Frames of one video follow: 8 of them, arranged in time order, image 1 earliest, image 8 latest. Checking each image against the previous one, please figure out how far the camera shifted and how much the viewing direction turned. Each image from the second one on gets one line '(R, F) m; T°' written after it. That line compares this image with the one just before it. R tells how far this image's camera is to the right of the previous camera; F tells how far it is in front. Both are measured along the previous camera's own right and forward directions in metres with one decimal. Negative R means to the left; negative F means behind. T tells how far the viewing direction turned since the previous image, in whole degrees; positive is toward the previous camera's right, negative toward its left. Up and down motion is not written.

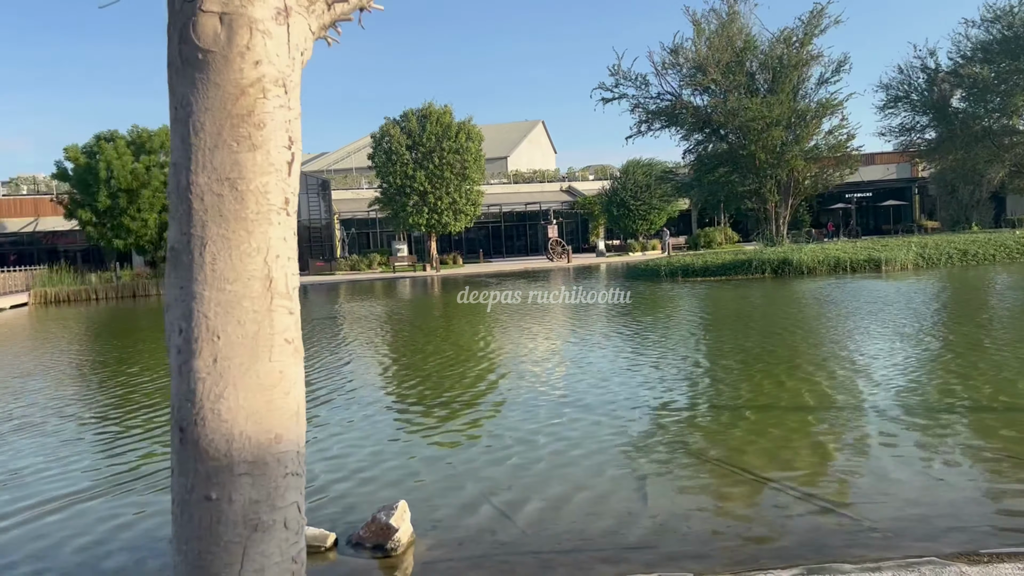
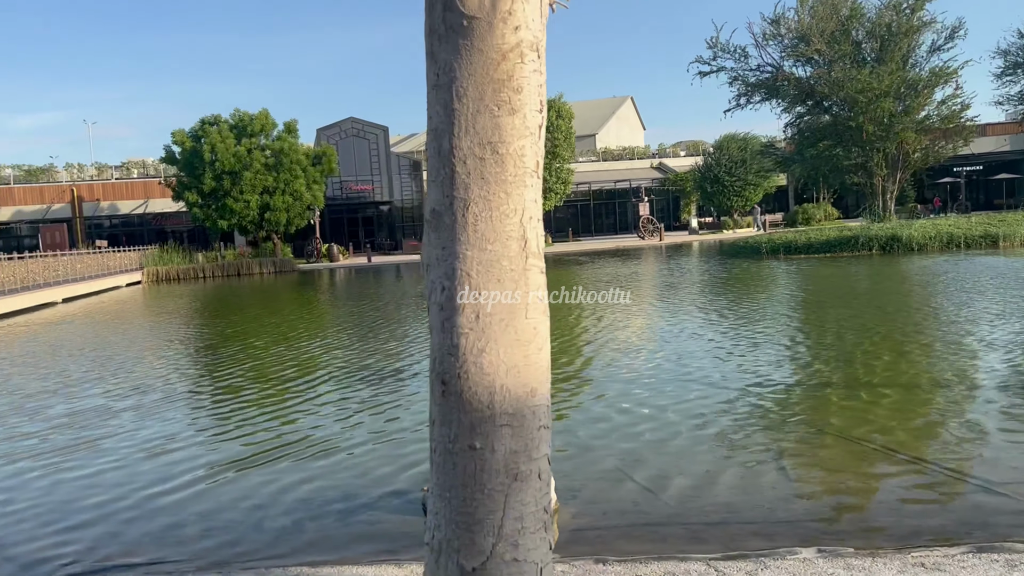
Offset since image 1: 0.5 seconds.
(-0.4, -0.1) m; -6°
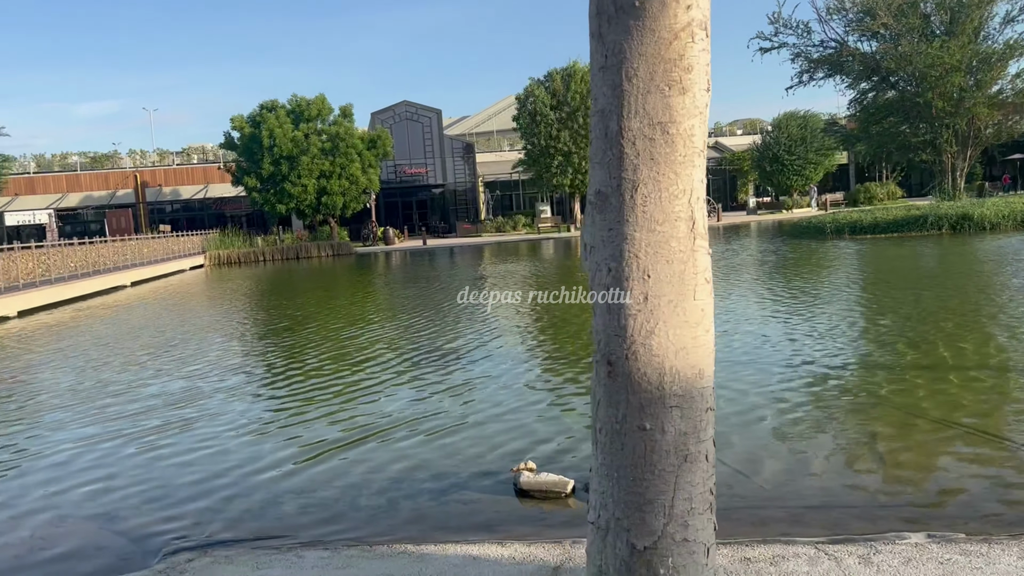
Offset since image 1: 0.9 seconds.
(-0.3, 0.0) m; -3°
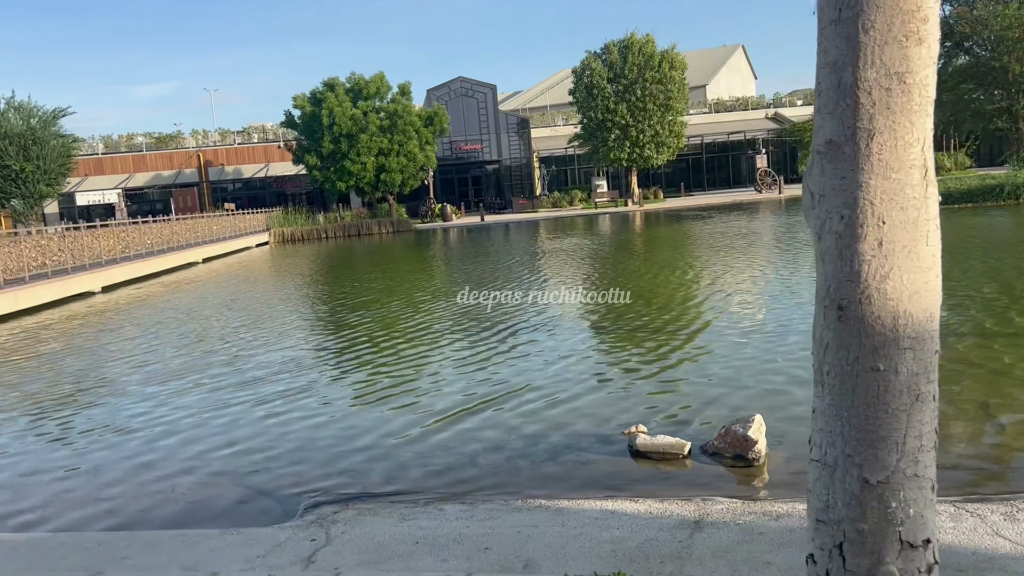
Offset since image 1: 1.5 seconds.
(-0.4, -0.1) m; -3°
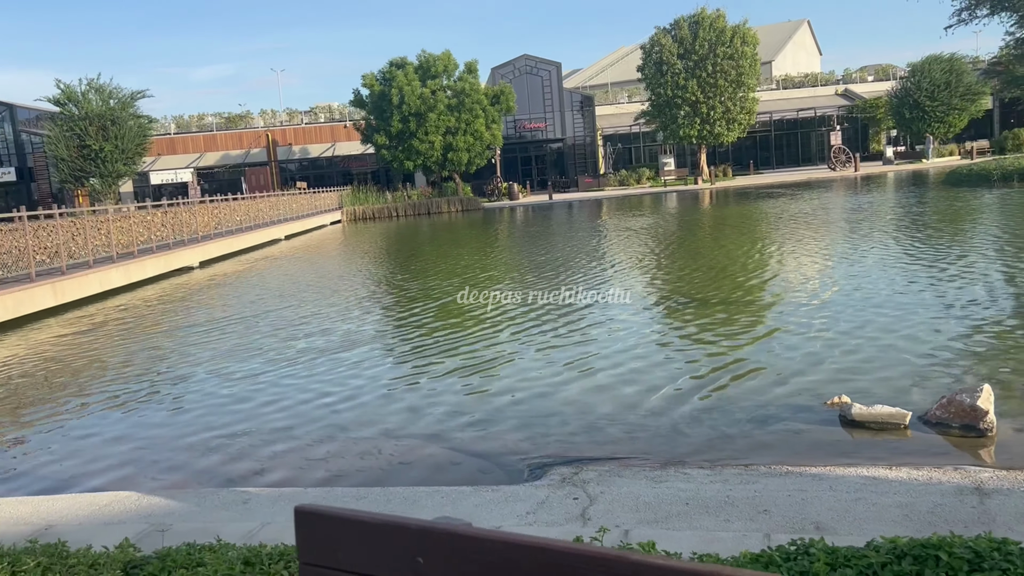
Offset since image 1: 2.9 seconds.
(-1.0, 0.0) m; -3°
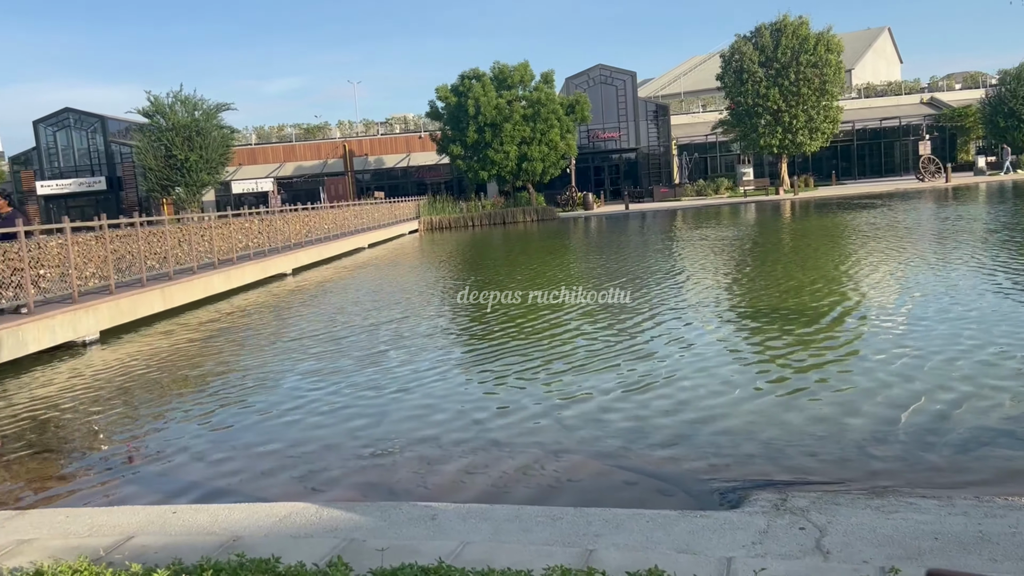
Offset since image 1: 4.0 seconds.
(-0.7, +0.2) m; -4°
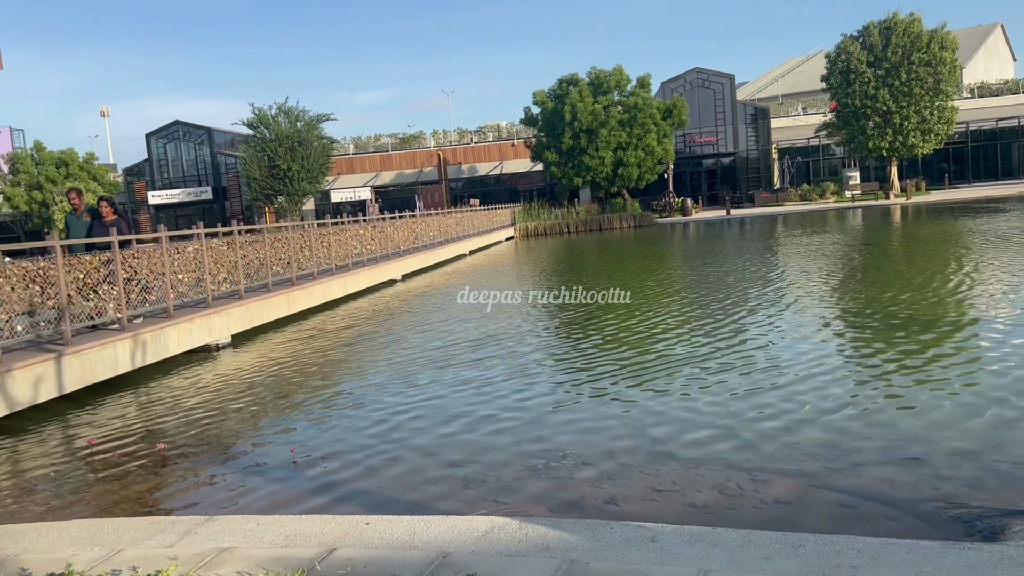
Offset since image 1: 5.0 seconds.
(-0.7, +0.3) m; -6°
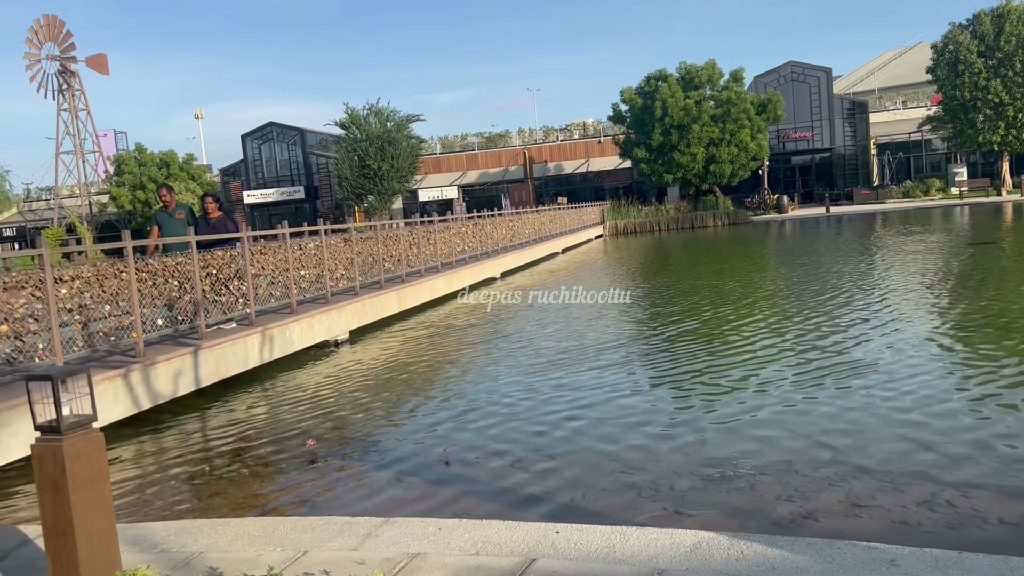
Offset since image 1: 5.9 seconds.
(-0.6, +0.3) m; -5°
